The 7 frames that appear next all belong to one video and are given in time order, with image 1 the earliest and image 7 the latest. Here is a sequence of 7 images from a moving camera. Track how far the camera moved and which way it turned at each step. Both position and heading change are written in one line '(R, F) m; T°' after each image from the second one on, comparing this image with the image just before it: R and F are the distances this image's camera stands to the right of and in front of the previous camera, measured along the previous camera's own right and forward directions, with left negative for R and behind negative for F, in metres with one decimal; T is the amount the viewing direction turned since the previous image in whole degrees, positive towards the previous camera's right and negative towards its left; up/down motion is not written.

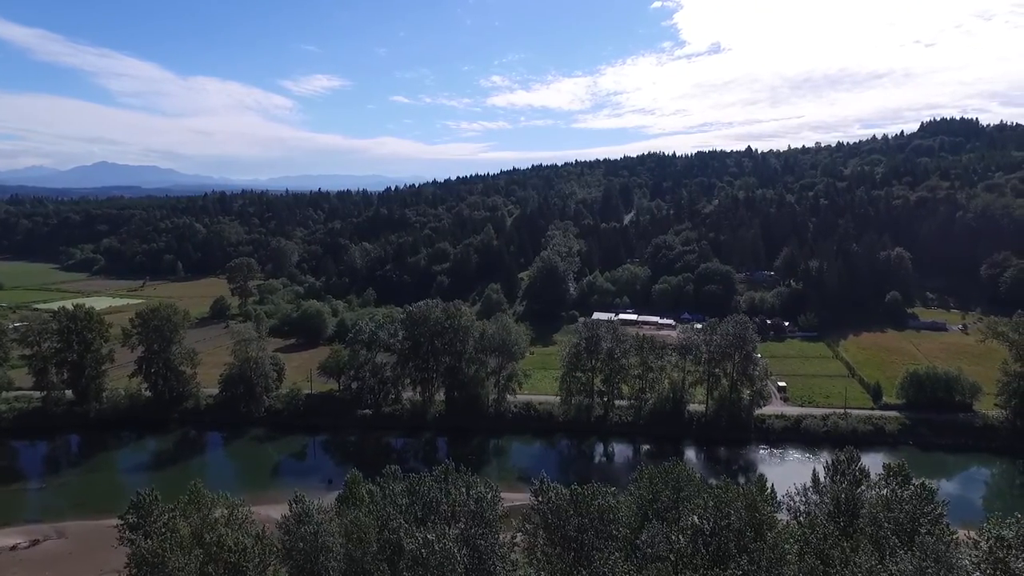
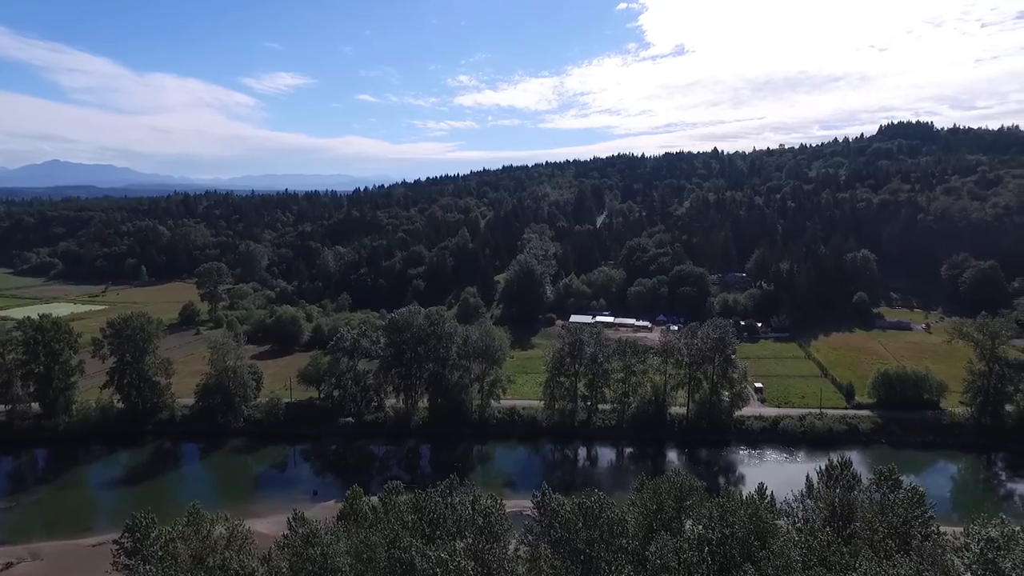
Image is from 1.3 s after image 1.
(-0.7, -0.1) m; +3°
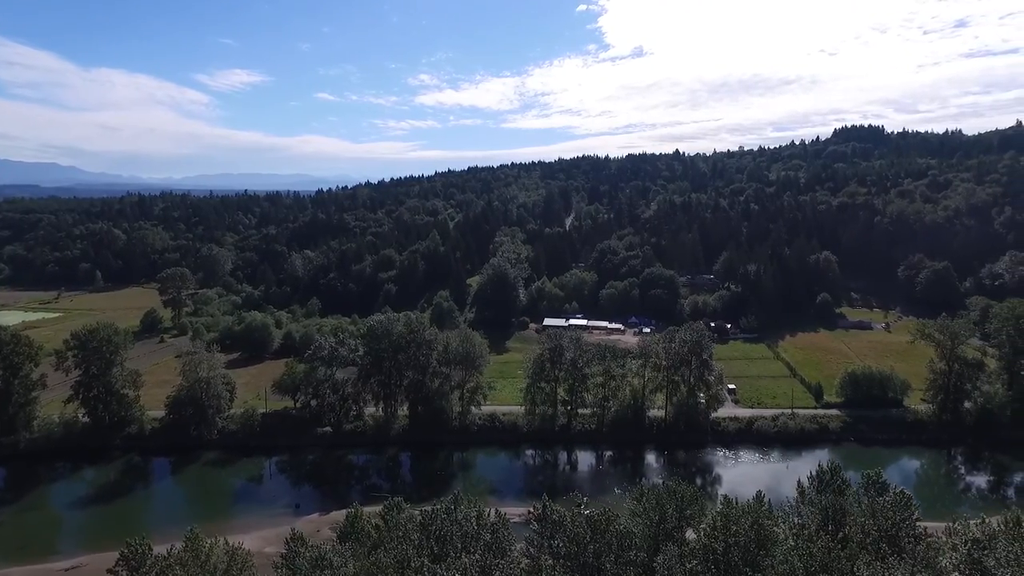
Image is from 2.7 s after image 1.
(-0.8, -0.1) m; +3°
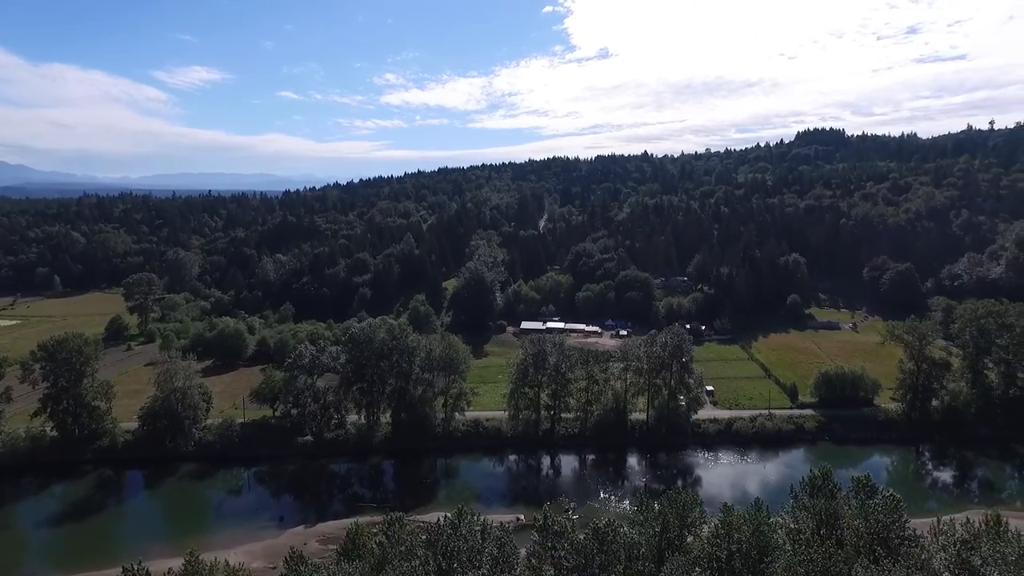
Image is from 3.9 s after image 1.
(-0.7, -0.1) m; +3°
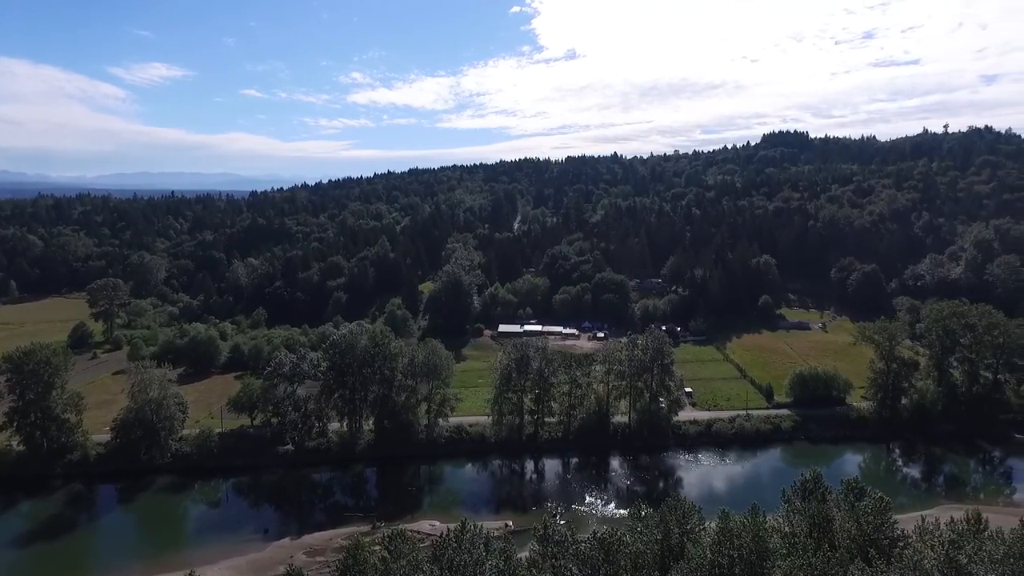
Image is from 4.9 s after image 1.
(-0.7, -0.1) m; +3°
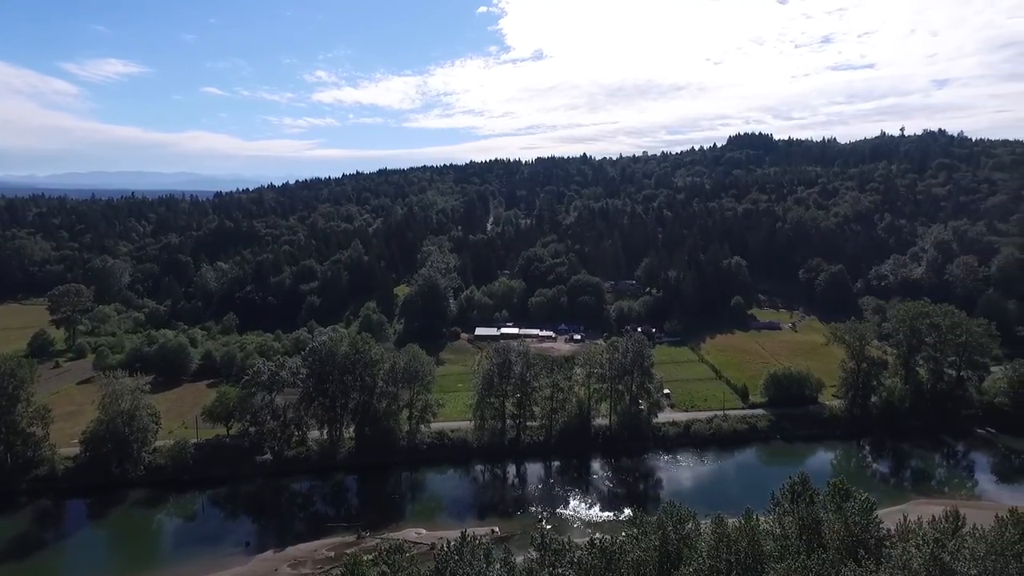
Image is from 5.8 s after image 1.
(-0.6, 0.0) m; +3°
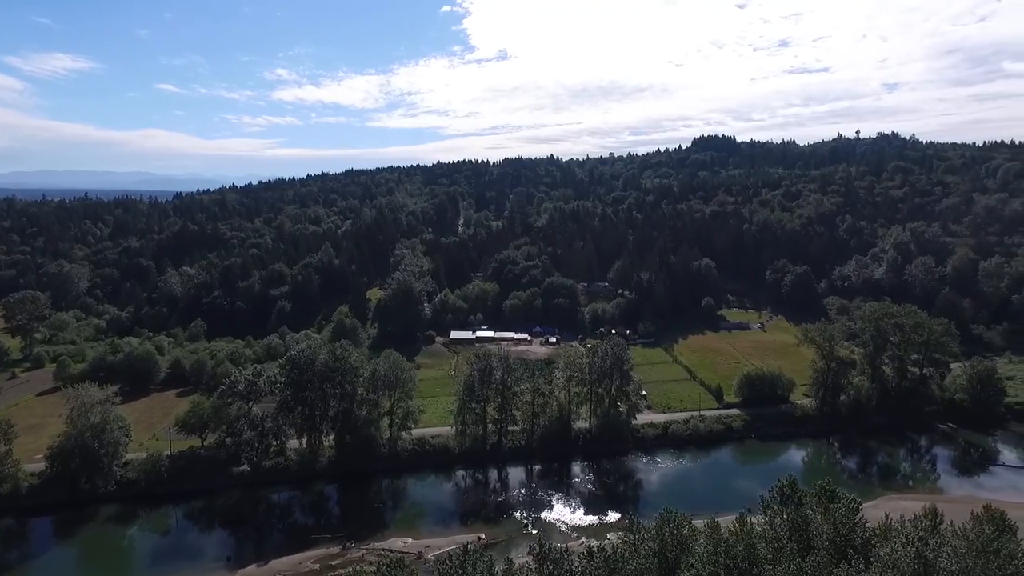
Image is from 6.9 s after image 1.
(-0.7, -0.1) m; +3°
